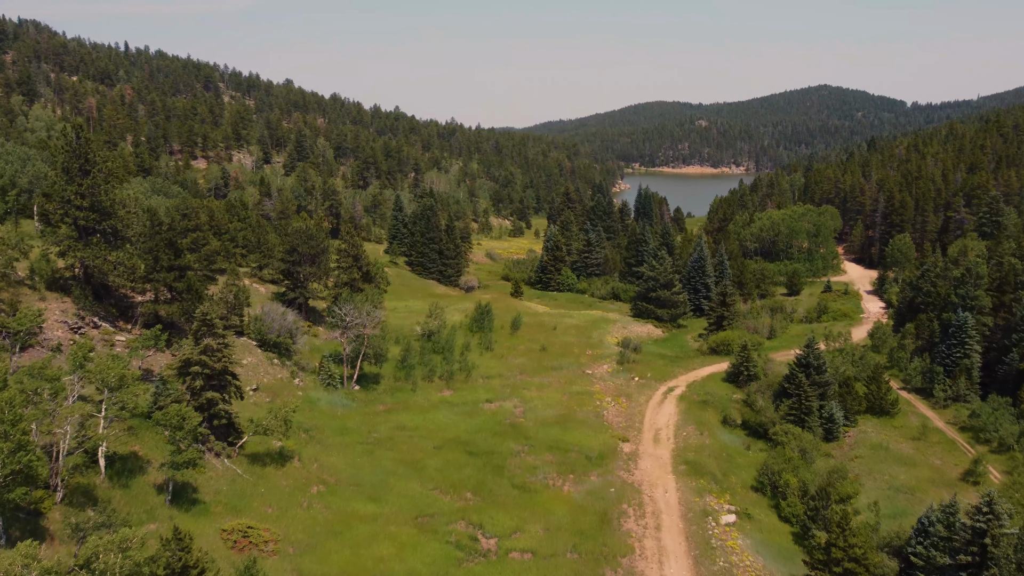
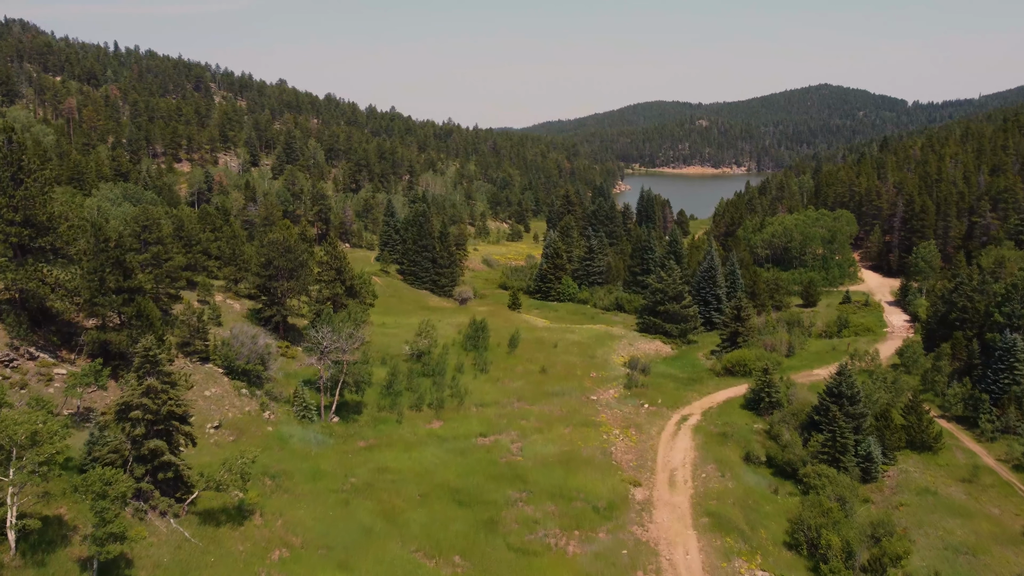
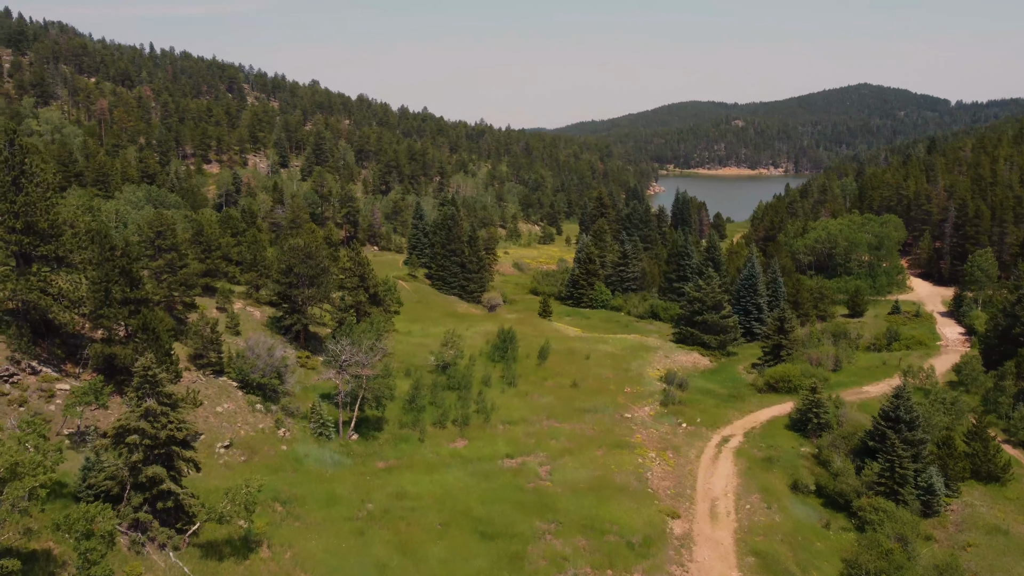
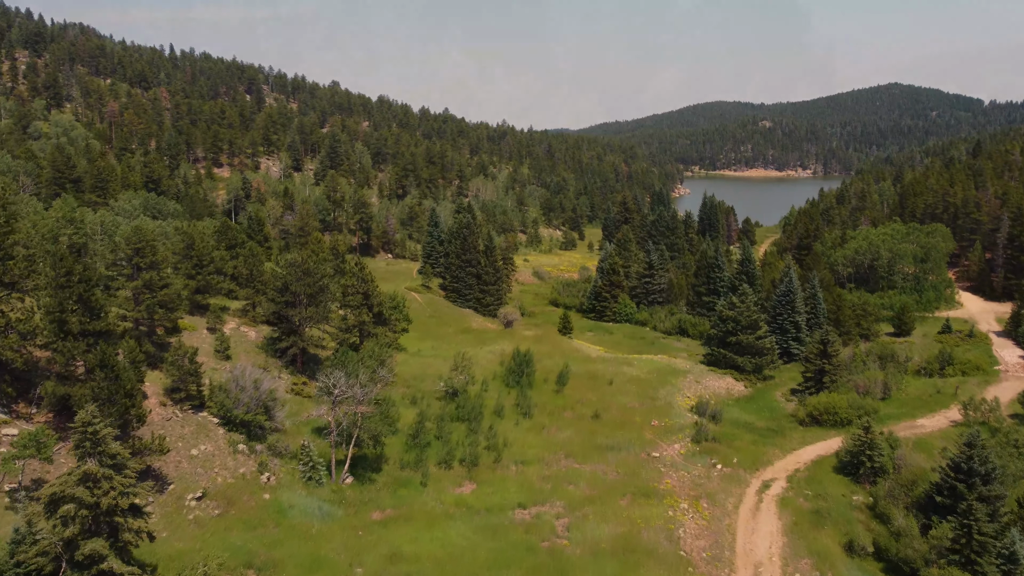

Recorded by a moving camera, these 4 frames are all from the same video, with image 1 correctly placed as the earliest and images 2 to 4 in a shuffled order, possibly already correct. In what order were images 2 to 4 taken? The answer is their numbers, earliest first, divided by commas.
2, 3, 4
